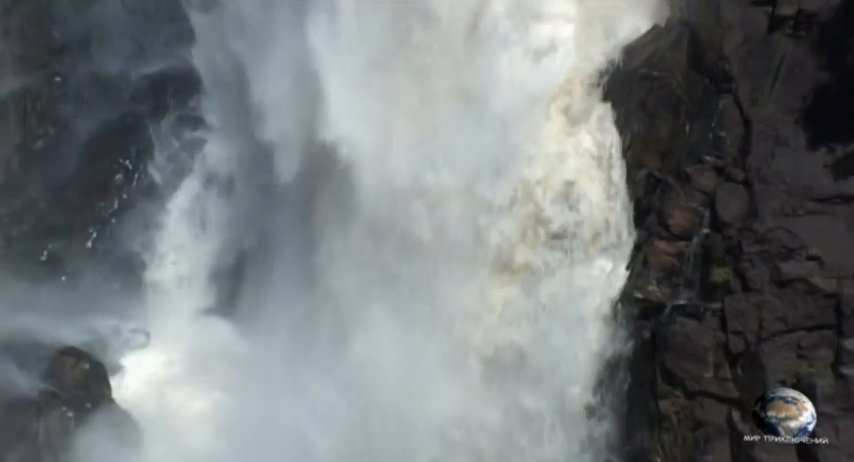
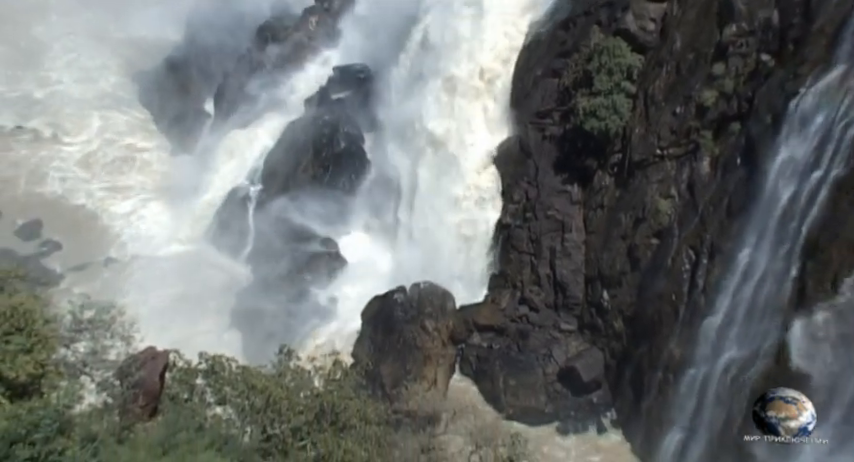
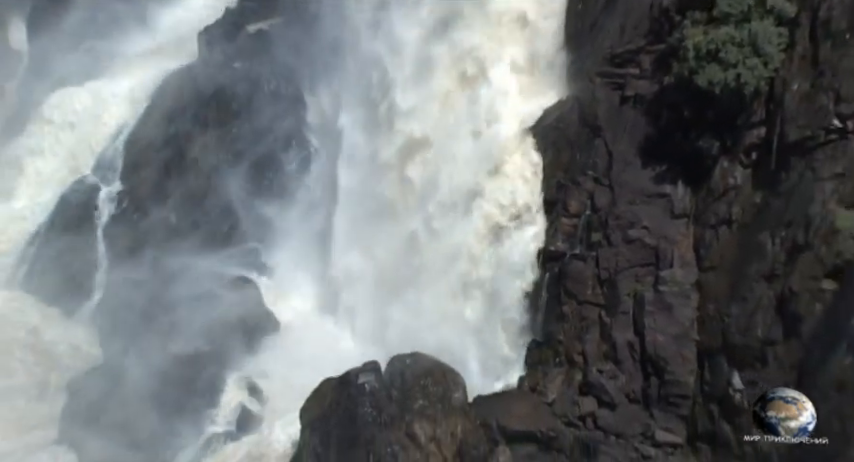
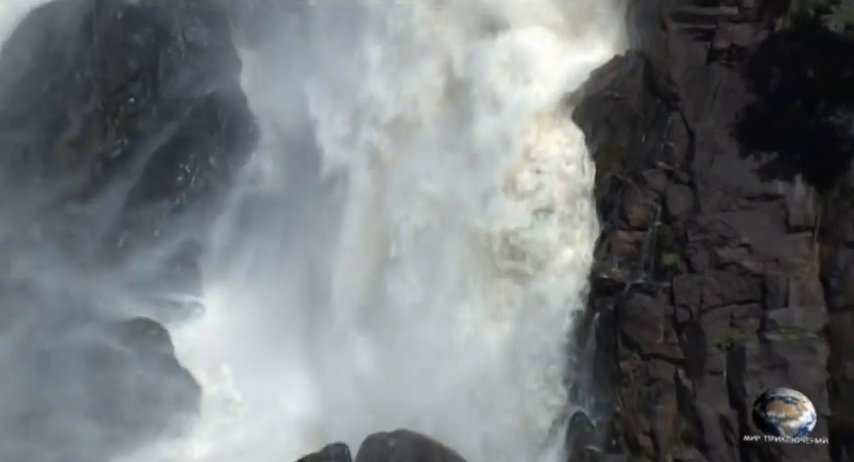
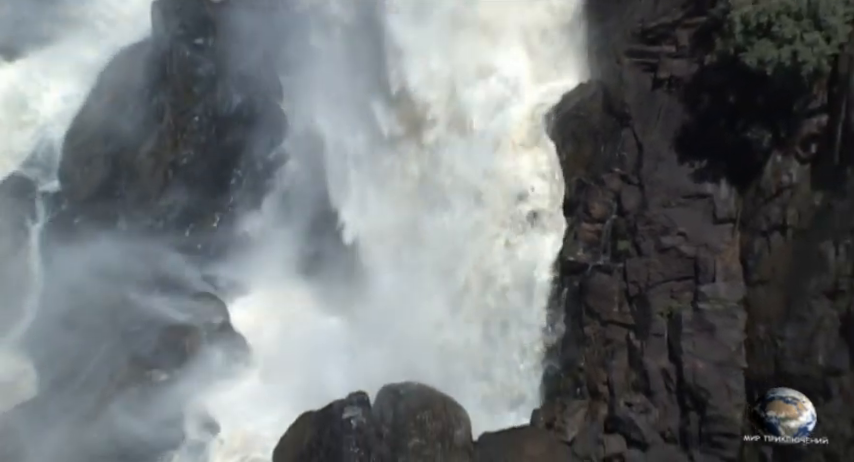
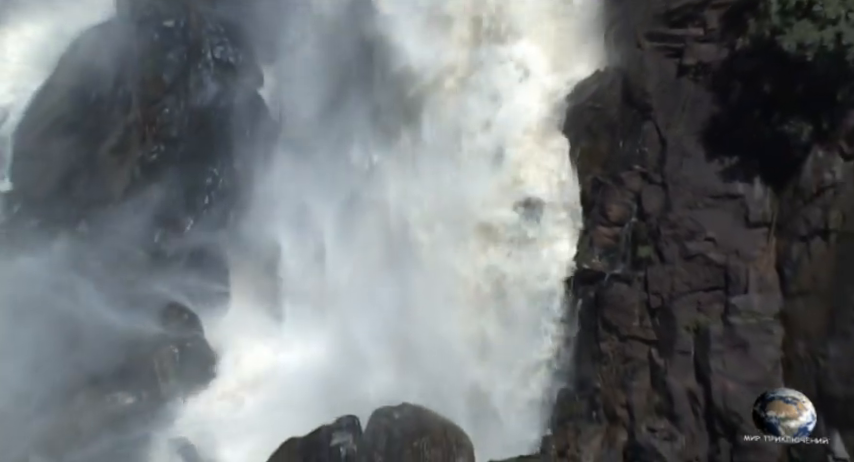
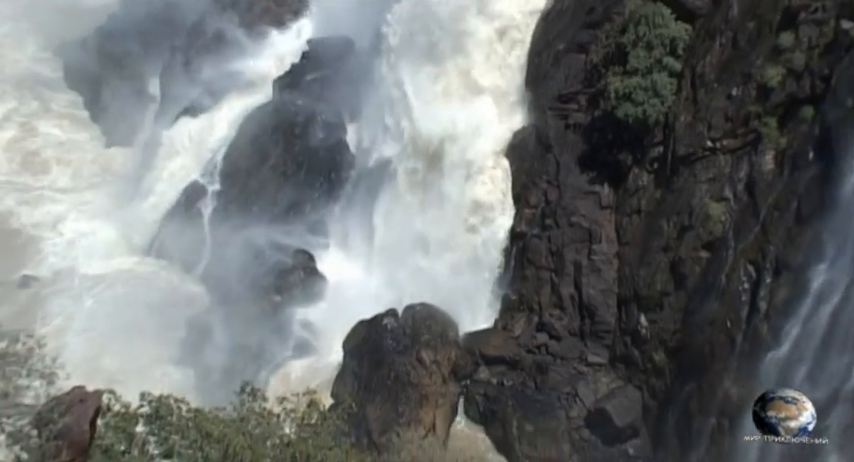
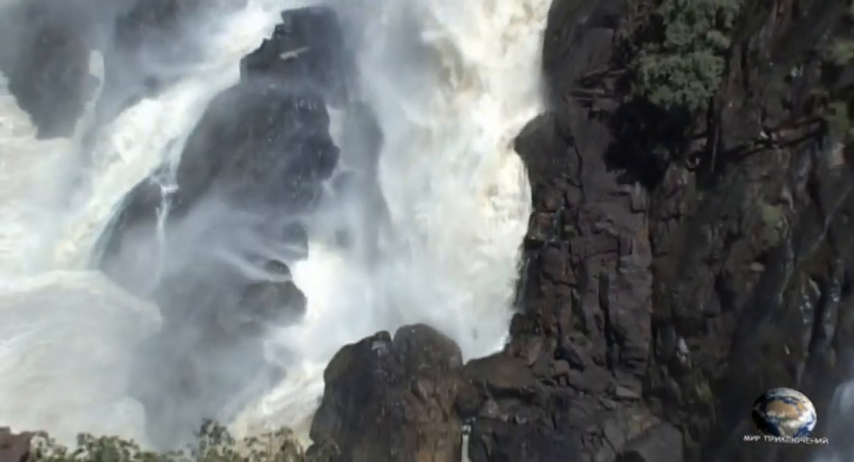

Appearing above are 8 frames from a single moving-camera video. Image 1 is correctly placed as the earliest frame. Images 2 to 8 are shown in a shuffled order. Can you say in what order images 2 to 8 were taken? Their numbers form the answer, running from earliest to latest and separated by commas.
4, 6, 5, 3, 8, 7, 2
